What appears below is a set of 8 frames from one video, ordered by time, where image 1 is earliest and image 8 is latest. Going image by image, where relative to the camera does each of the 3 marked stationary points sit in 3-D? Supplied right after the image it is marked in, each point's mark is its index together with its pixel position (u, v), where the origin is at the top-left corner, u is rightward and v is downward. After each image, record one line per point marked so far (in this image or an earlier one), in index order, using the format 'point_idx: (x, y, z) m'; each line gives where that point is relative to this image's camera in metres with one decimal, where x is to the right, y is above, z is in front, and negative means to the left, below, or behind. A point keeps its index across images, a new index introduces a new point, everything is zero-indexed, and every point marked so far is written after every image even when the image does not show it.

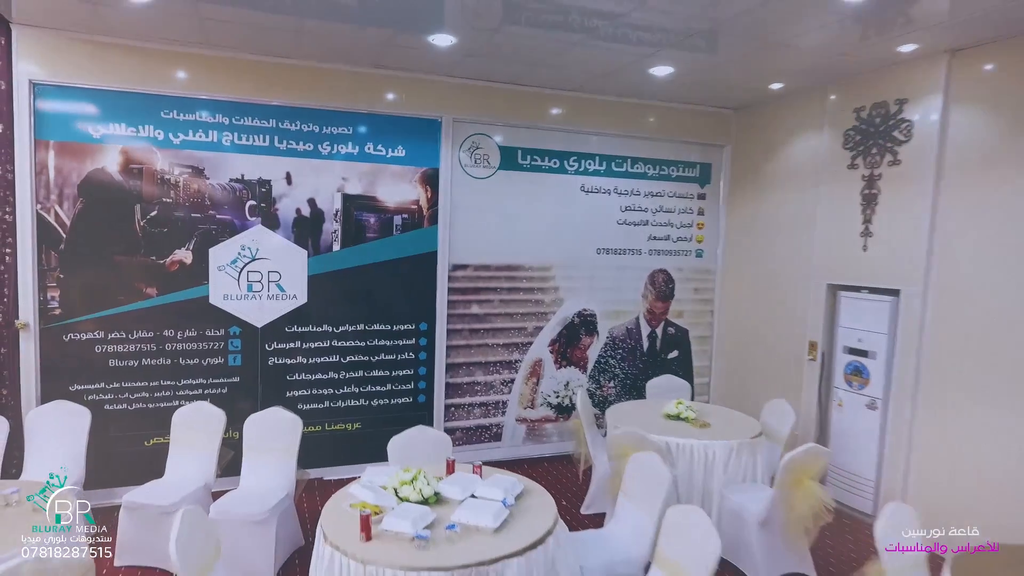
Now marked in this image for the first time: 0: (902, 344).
0: (+2.4, -0.3, +3.9) m
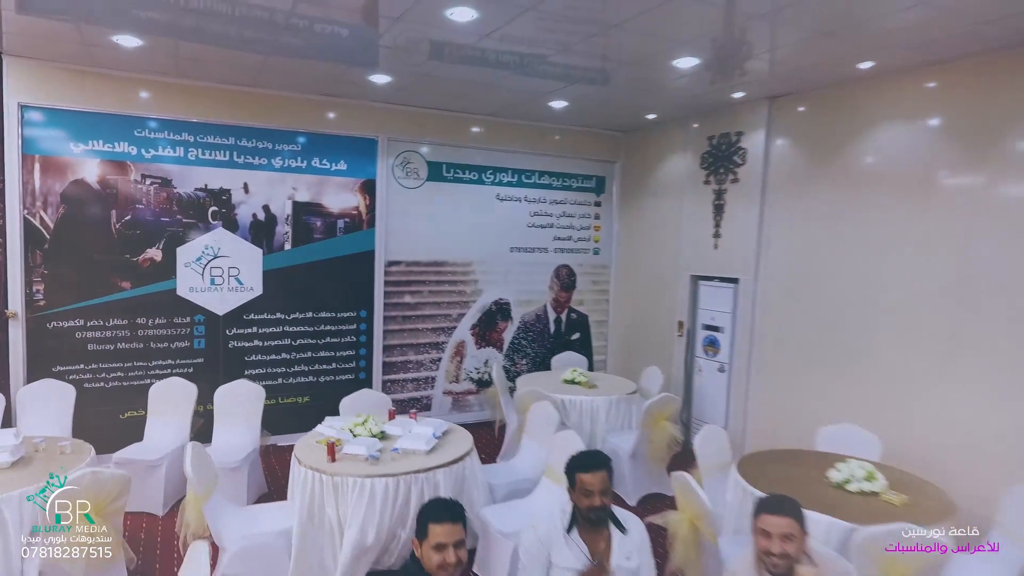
0: (+1.8, -0.3, +5.0) m
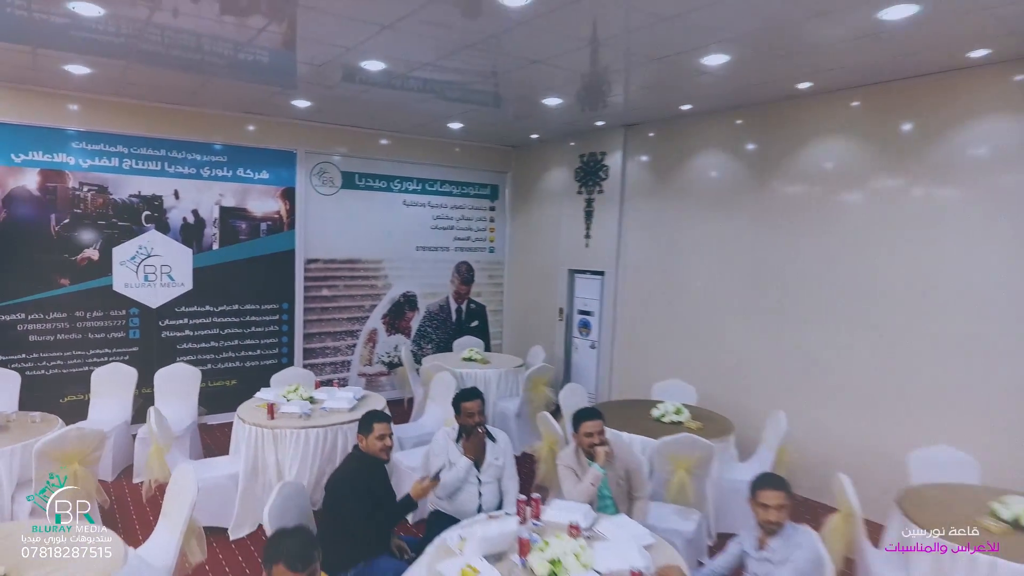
0: (+0.9, -0.2, +6.2) m
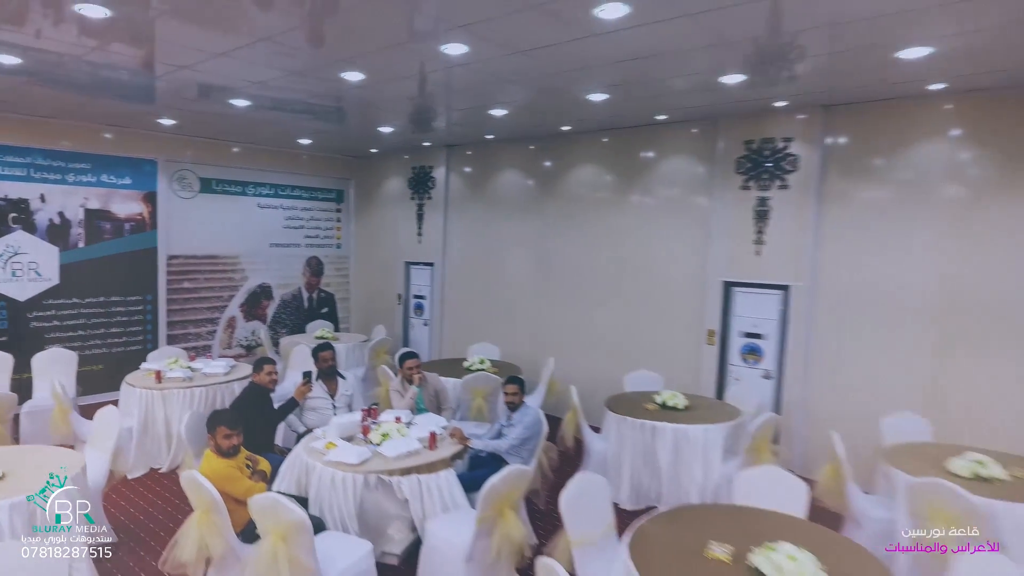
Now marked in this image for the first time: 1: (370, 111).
0: (-0.9, 0.0, +7.6) m
1: (-1.4, +1.7, +6.0) m
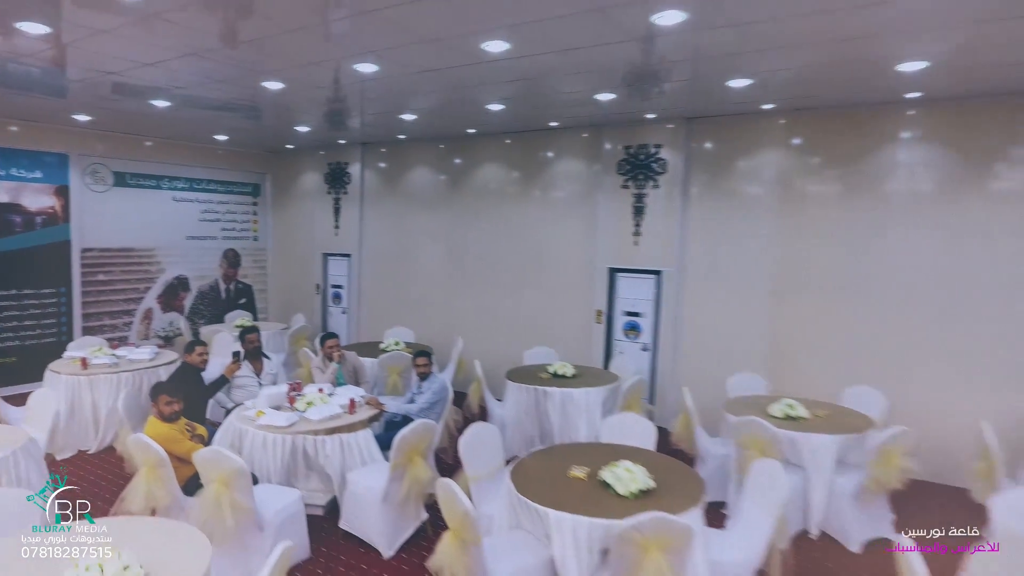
0: (-2.0, +0.1, +8.0) m
1: (-2.3, +1.8, +6.3) m
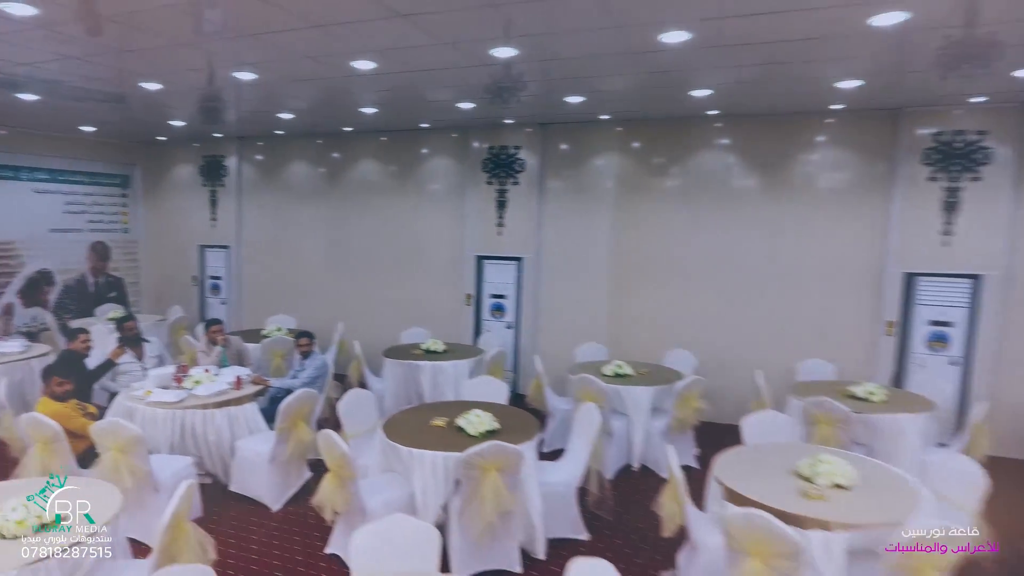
0: (-3.7, +0.2, +8.2) m
1: (-3.6, +1.9, +6.4) m
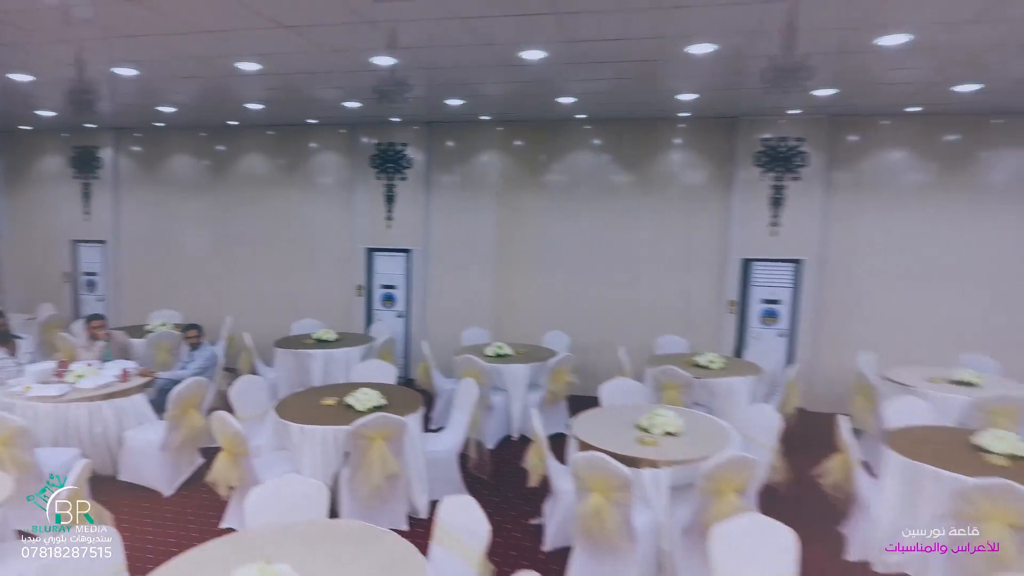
0: (-5.1, +0.3, +7.9) m
1: (-4.8, +1.9, +6.2) m
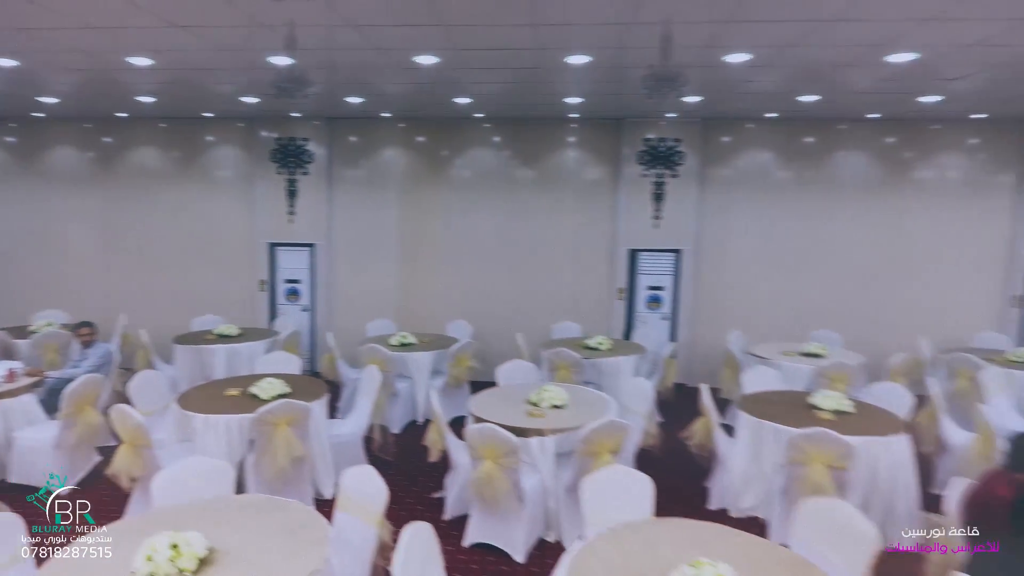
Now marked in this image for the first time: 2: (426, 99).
0: (-6.3, +0.3, +7.4) m
1: (-5.8, +1.9, +5.7) m
2: (-0.8, +1.7, +5.7) m
